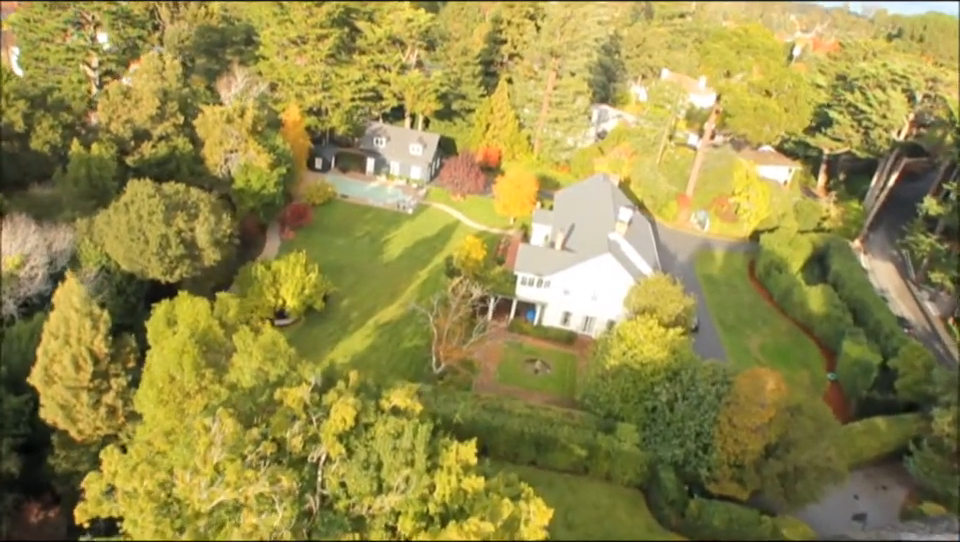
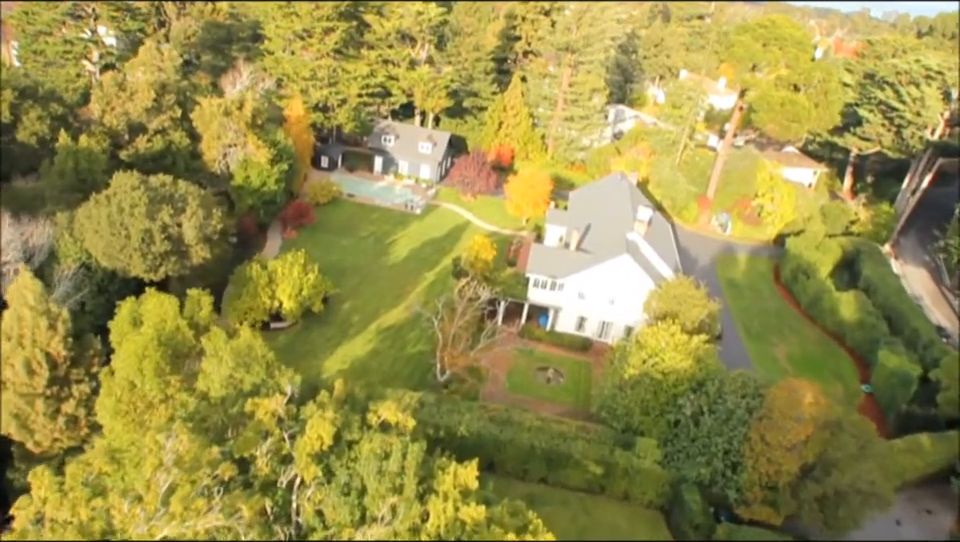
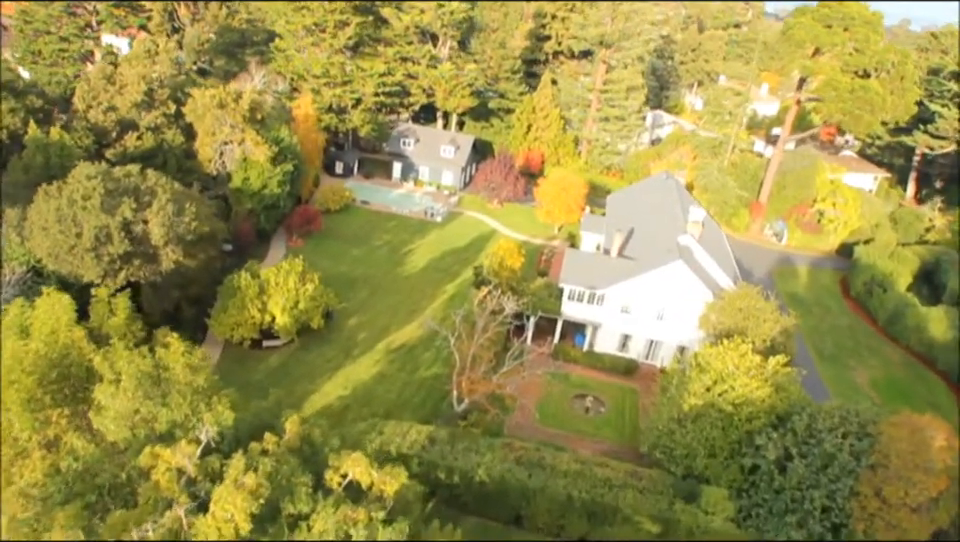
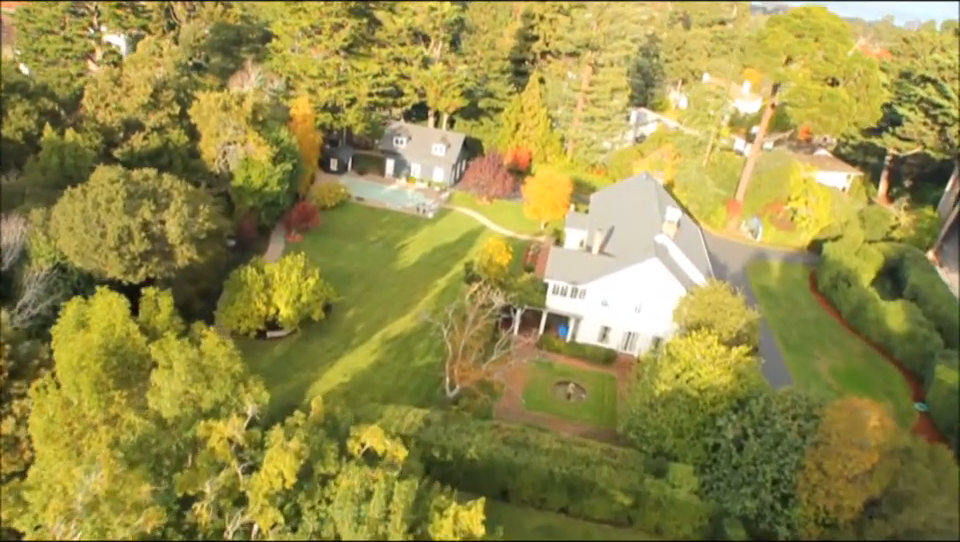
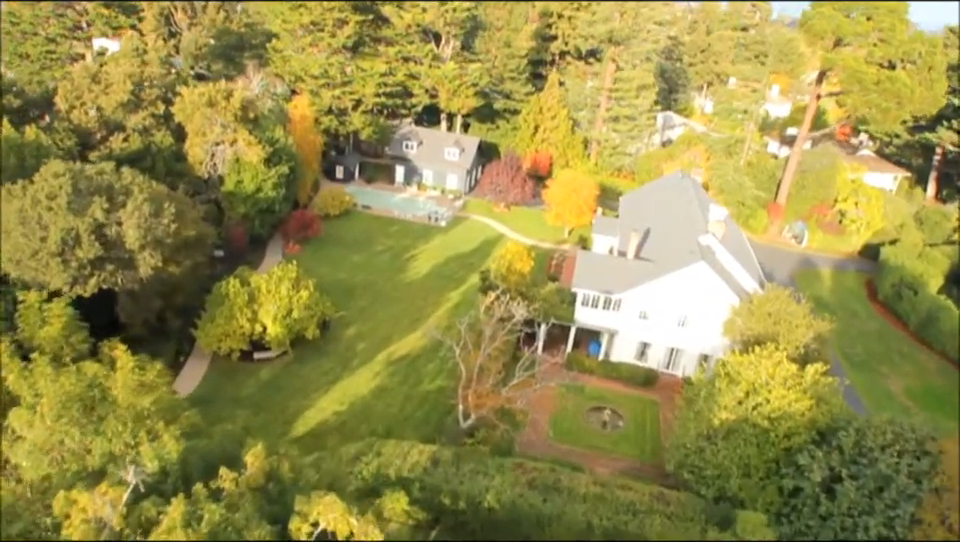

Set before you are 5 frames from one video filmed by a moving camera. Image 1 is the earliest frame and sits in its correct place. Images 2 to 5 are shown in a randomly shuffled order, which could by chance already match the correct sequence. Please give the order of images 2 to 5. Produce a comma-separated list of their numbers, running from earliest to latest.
2, 4, 3, 5
